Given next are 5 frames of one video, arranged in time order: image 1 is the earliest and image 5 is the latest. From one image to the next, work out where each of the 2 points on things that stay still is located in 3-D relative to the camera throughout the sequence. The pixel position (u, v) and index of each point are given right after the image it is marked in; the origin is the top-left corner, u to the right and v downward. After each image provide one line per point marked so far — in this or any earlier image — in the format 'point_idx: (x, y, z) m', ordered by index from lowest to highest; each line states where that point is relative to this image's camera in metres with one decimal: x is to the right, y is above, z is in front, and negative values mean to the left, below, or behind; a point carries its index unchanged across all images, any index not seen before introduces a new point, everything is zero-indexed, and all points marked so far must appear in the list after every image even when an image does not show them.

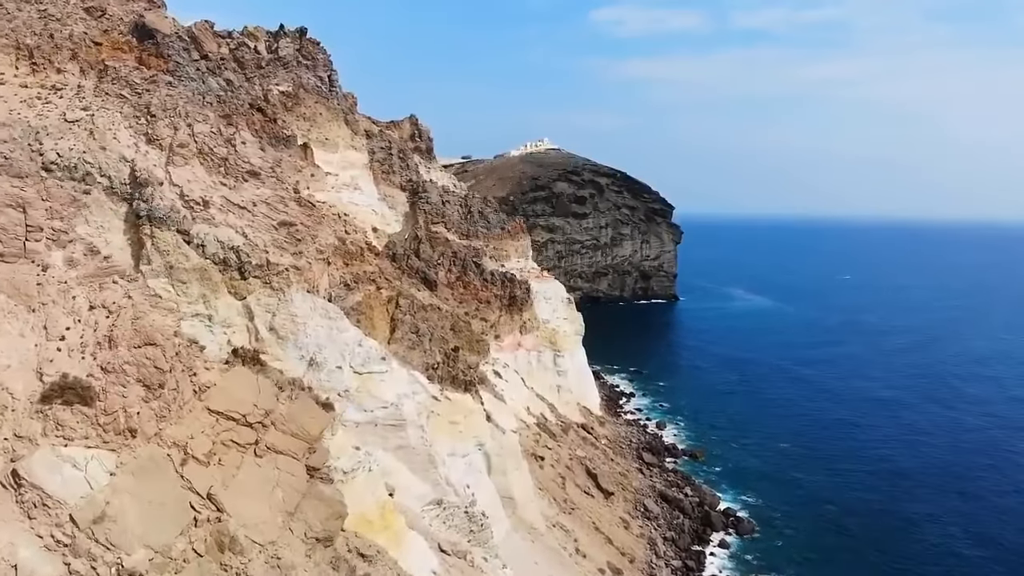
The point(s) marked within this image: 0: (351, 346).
0: (-4.5, -1.6, +20.0) m
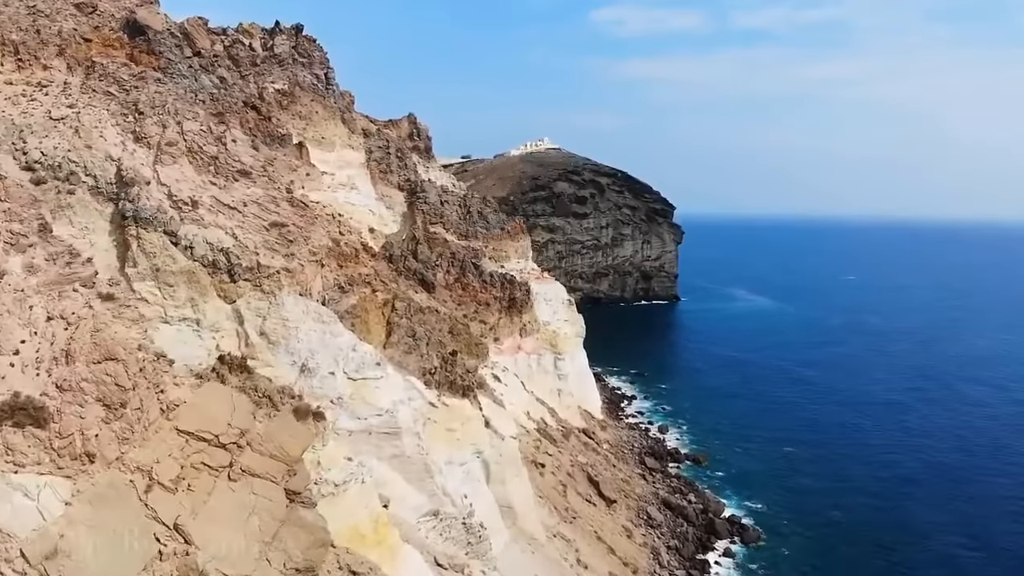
0: (-4.5, -1.7, +19.3) m
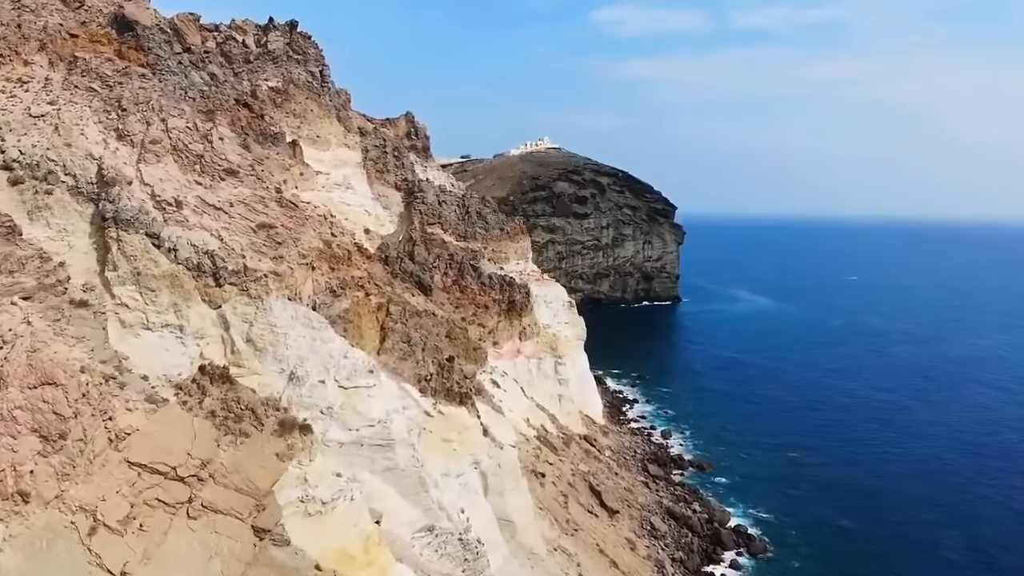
0: (-4.5, -1.8, +18.5) m
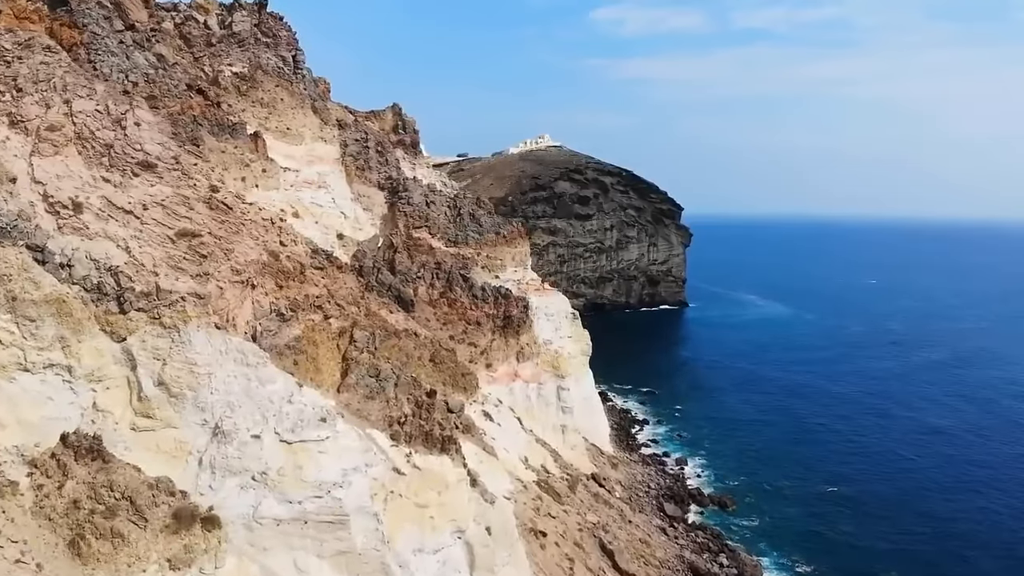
0: (-4.7, -2.3, +14.4) m
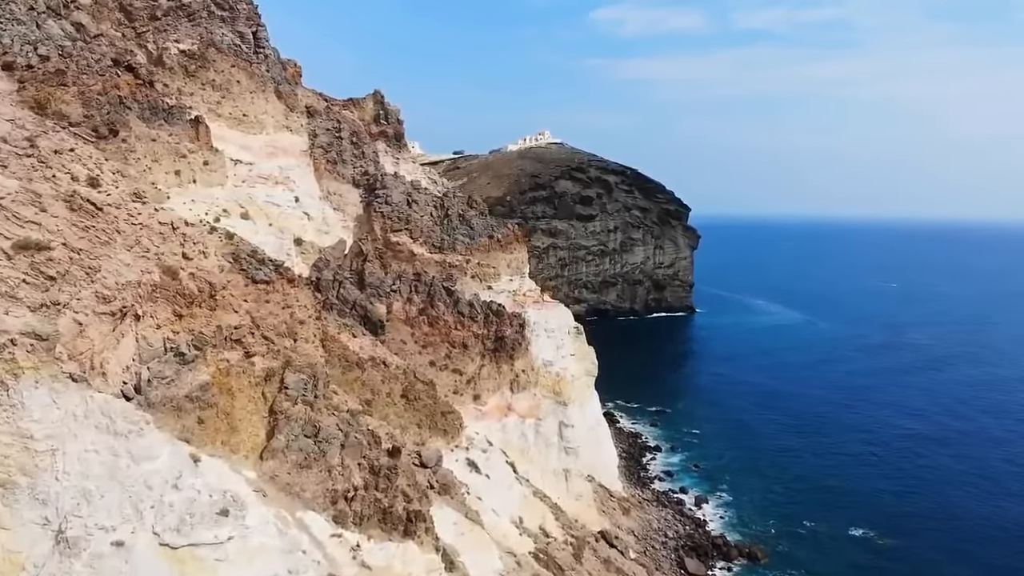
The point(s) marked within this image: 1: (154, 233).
0: (-4.9, -2.8, +10.0) m
1: (-6.3, +1.0, +13.3) m
